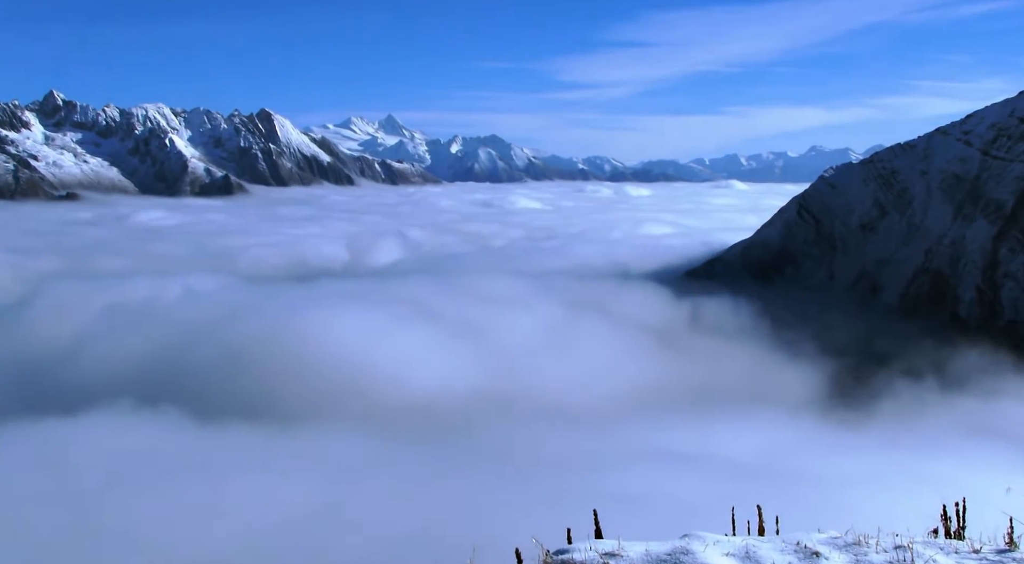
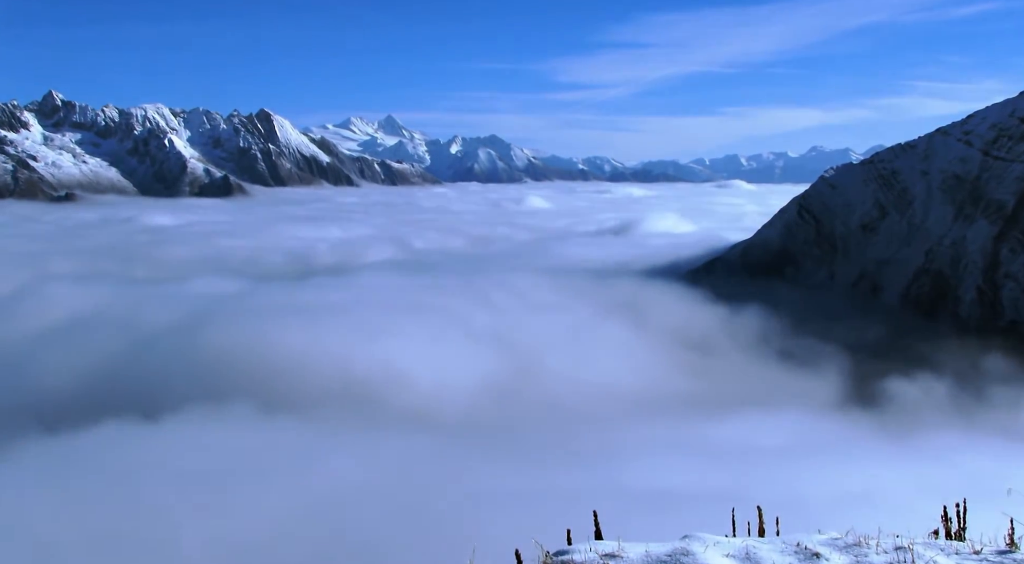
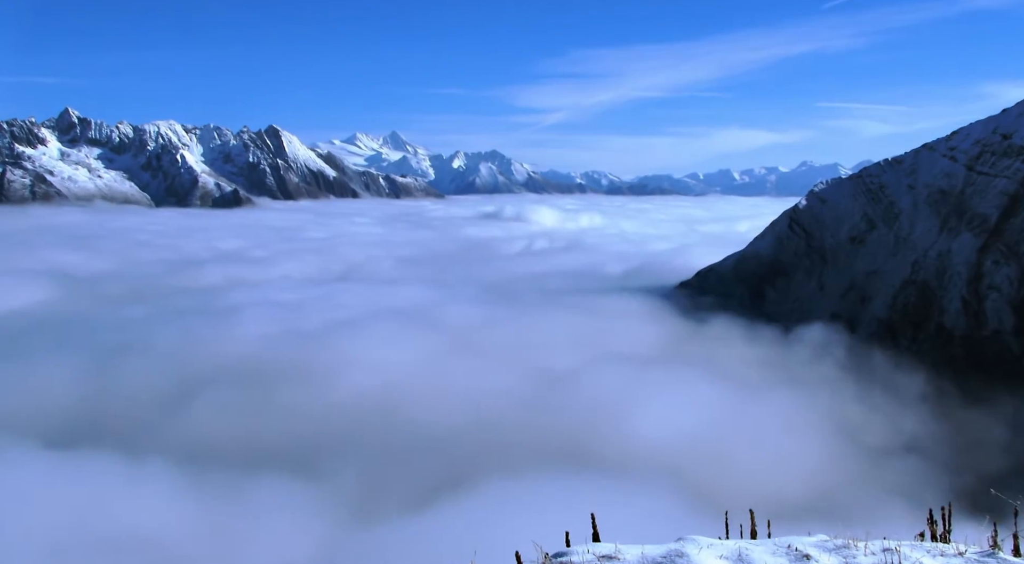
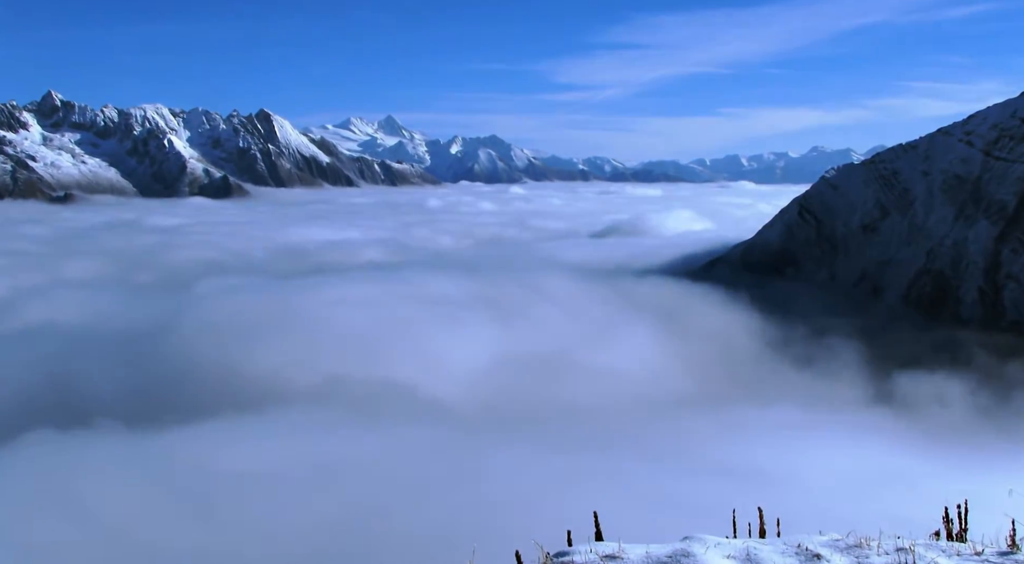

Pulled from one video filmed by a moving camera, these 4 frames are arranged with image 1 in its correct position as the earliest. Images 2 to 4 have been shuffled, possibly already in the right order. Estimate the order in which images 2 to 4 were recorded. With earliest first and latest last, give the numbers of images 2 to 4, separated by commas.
2, 4, 3
